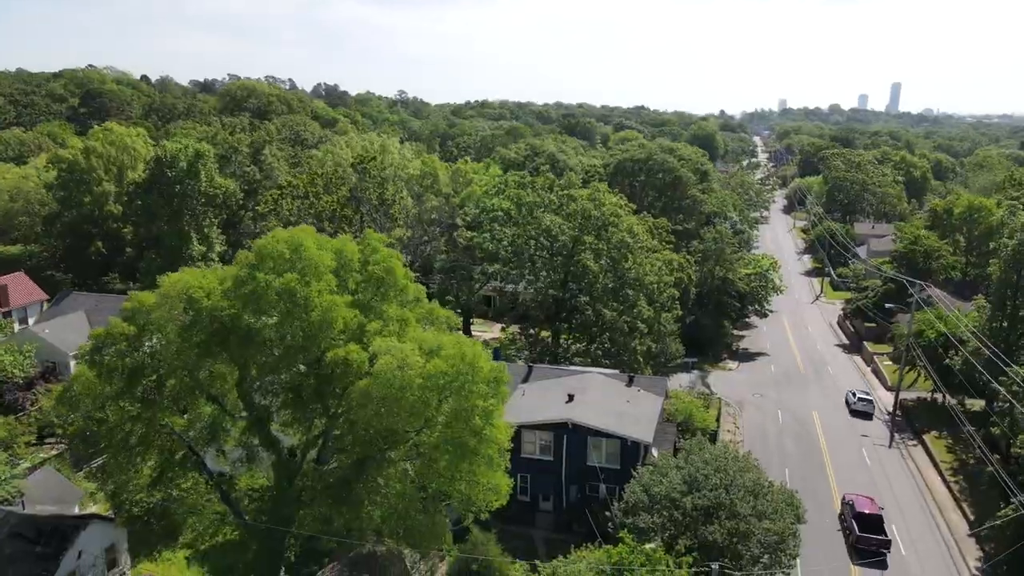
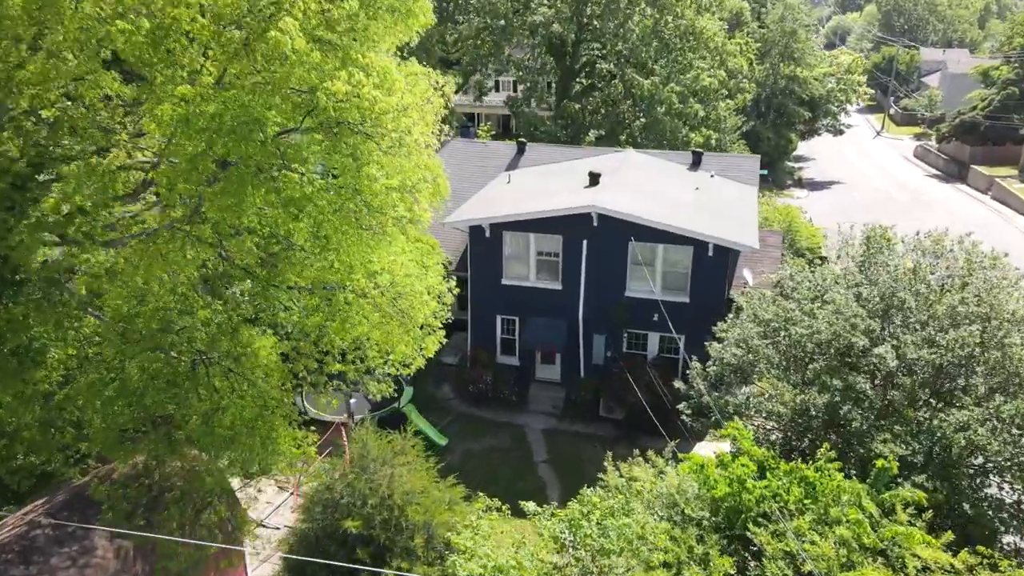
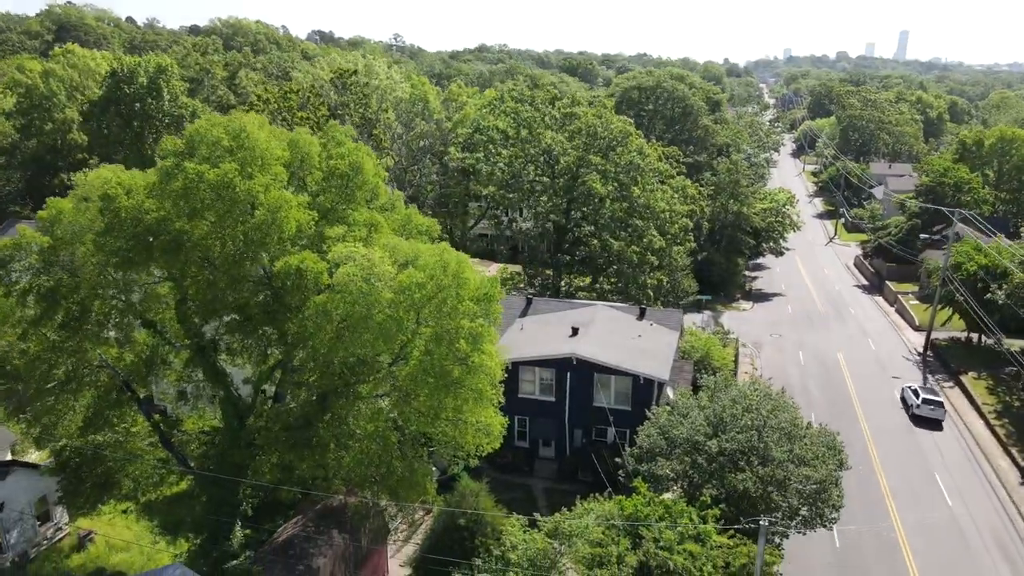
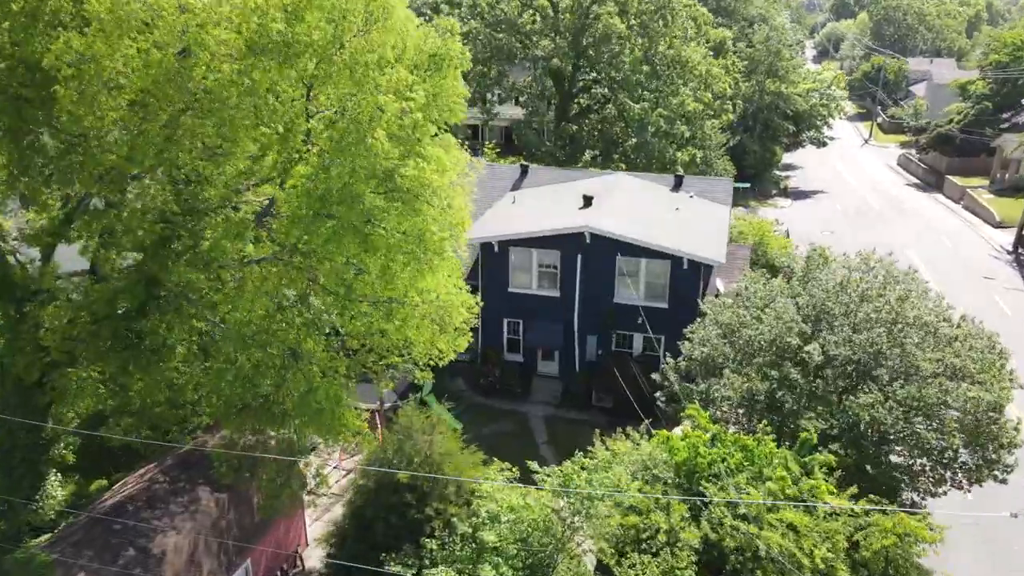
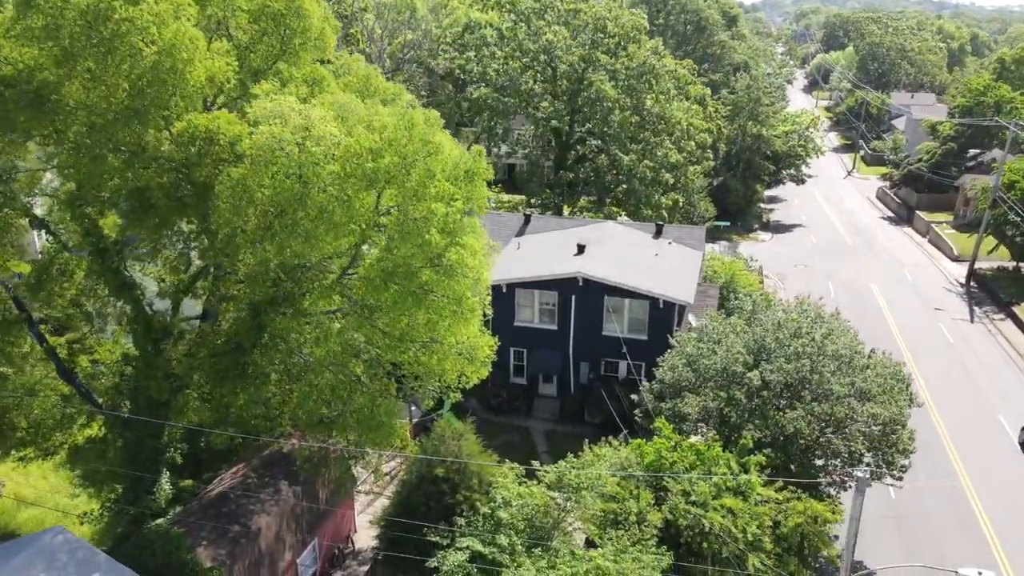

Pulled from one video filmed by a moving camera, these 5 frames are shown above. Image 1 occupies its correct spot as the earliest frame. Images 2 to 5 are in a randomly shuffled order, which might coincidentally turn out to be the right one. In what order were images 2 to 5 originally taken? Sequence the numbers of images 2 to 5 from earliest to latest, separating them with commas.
3, 5, 4, 2
